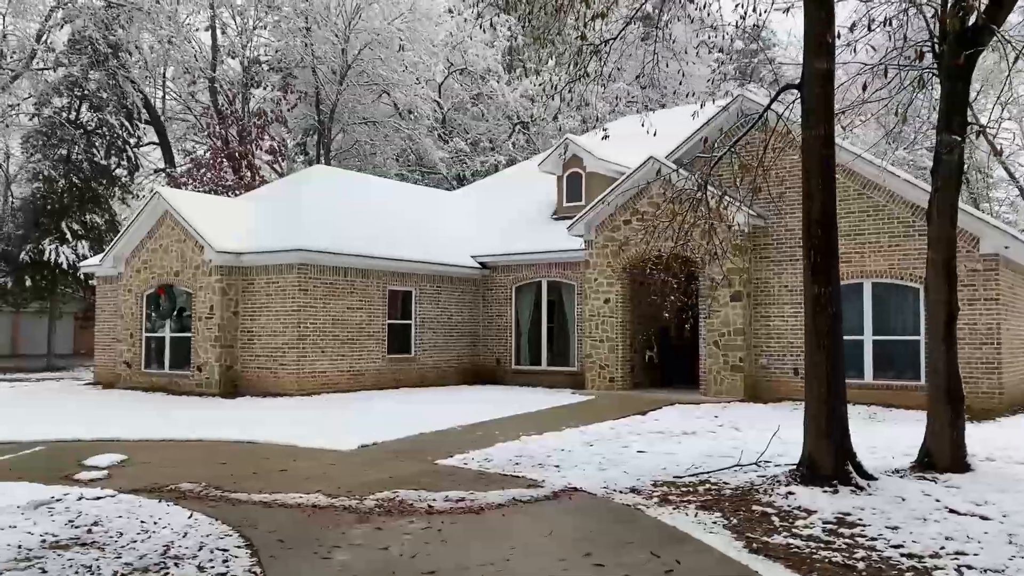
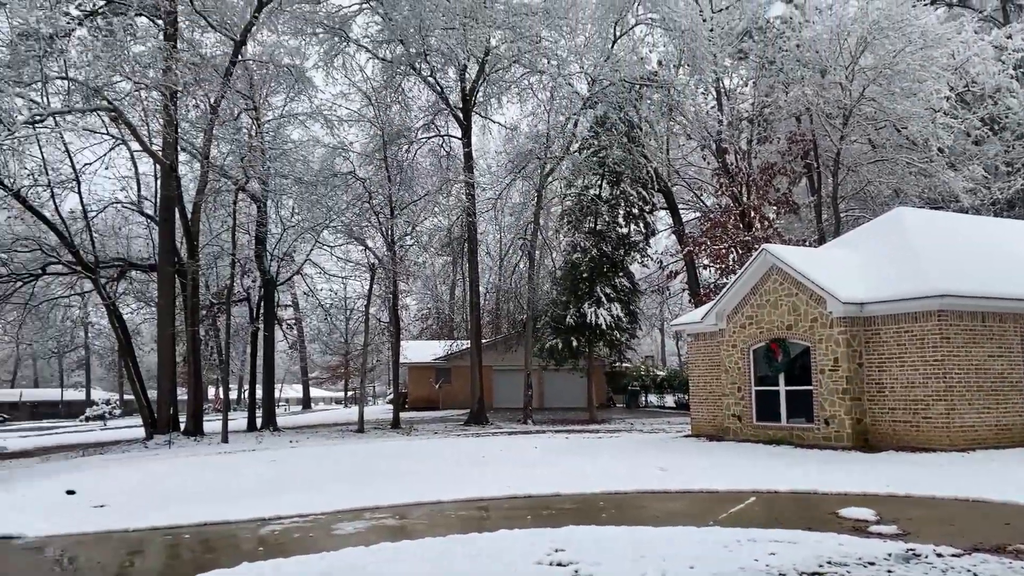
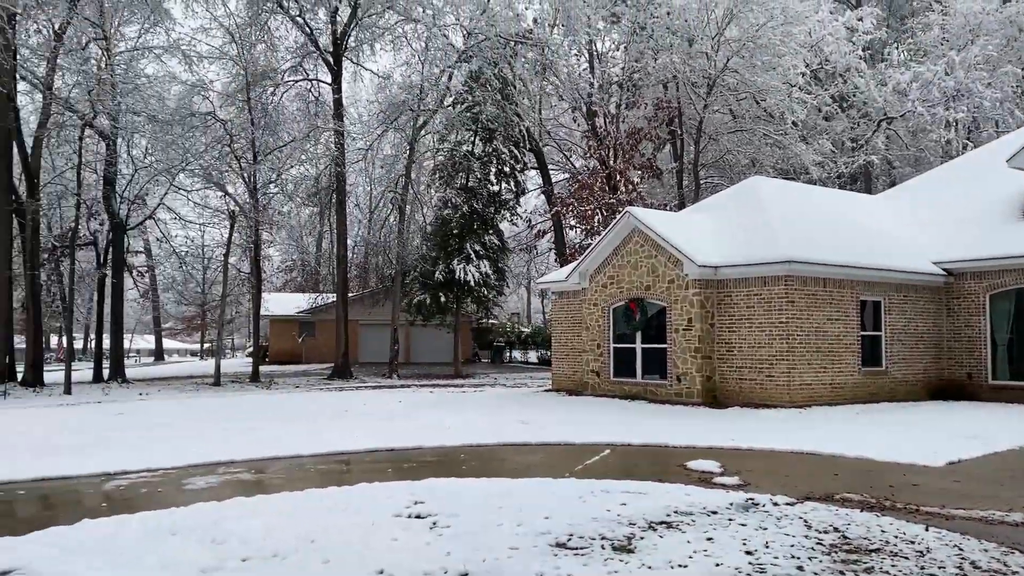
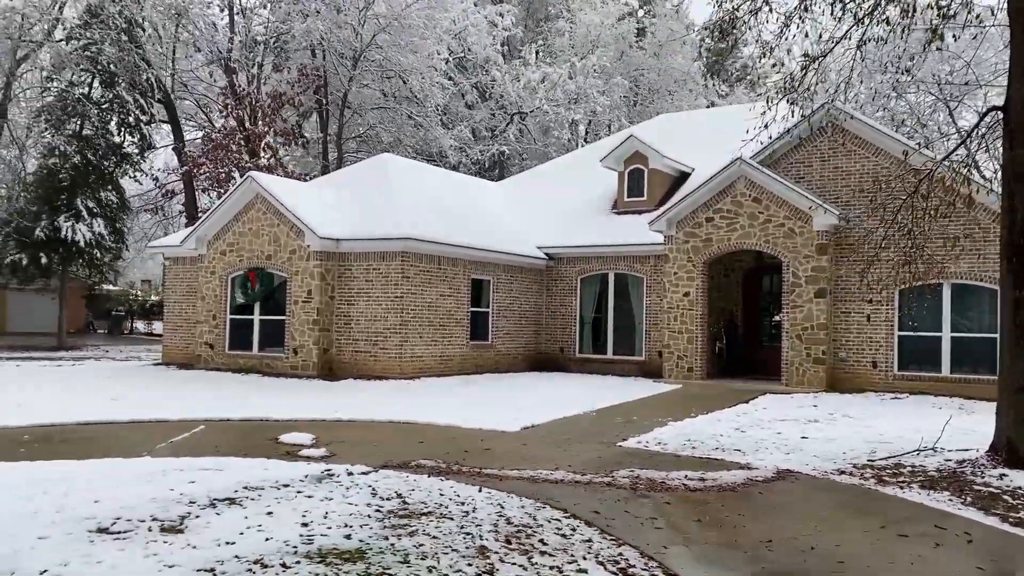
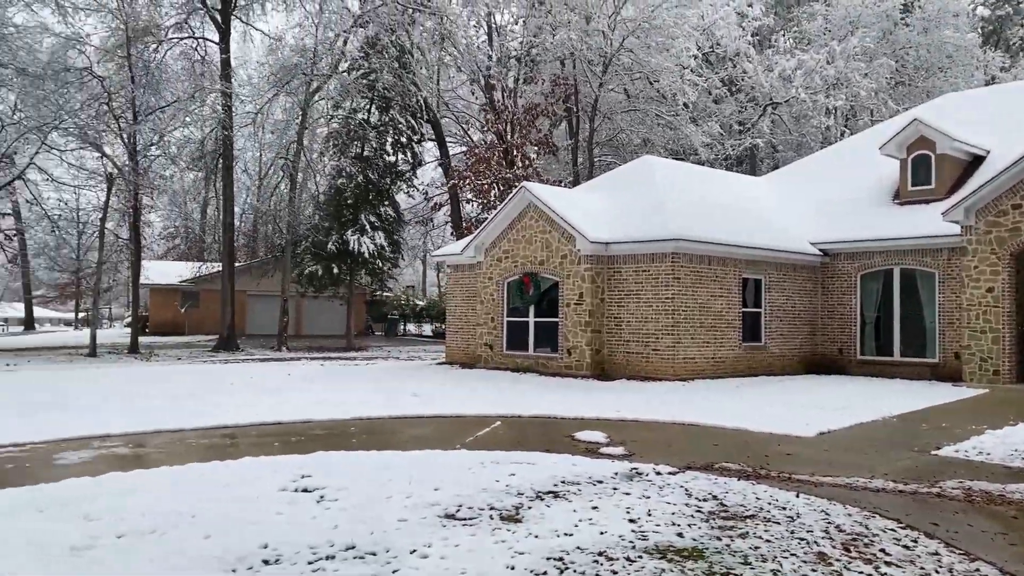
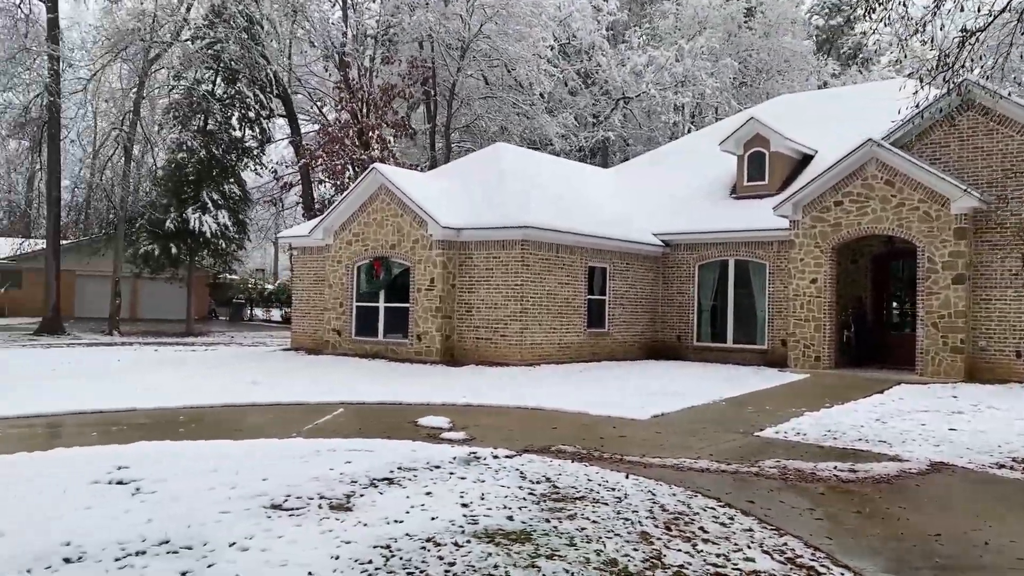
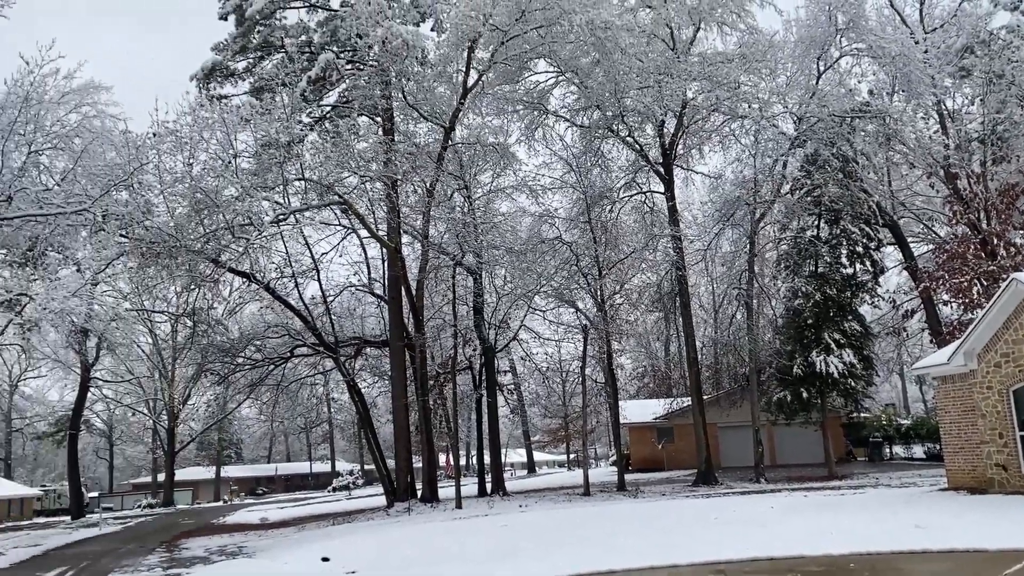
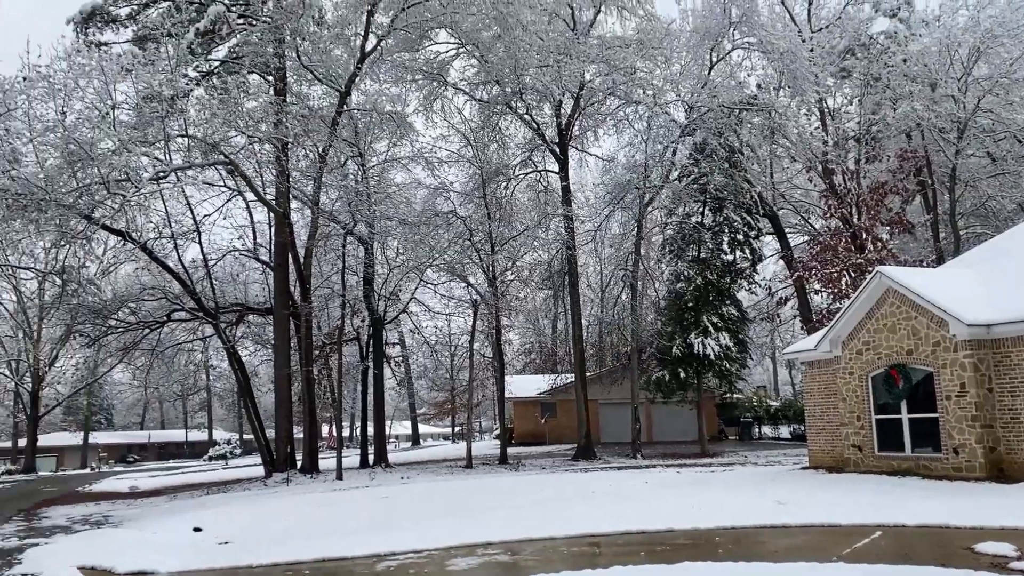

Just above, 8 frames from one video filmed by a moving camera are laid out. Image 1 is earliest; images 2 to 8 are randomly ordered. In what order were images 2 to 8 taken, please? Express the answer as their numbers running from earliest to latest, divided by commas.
4, 6, 5, 3, 2, 8, 7
